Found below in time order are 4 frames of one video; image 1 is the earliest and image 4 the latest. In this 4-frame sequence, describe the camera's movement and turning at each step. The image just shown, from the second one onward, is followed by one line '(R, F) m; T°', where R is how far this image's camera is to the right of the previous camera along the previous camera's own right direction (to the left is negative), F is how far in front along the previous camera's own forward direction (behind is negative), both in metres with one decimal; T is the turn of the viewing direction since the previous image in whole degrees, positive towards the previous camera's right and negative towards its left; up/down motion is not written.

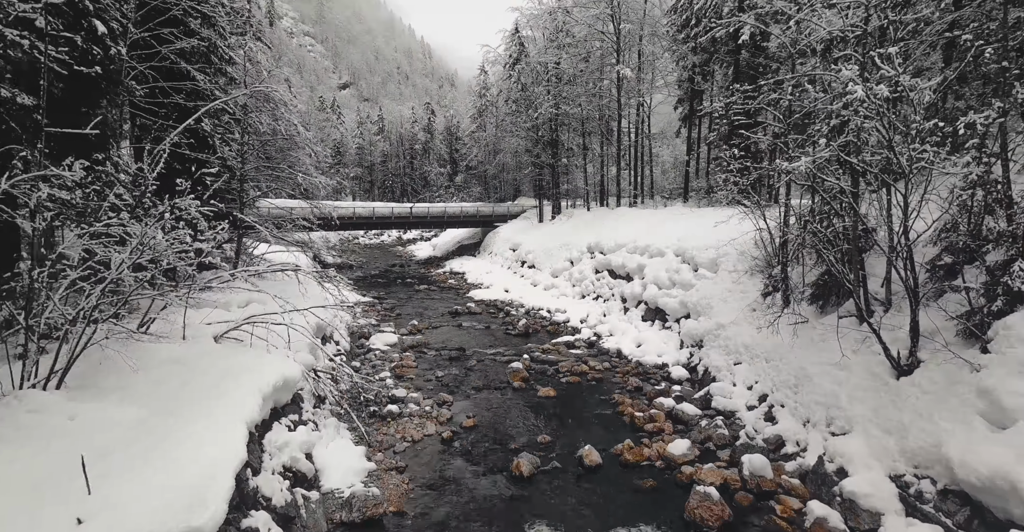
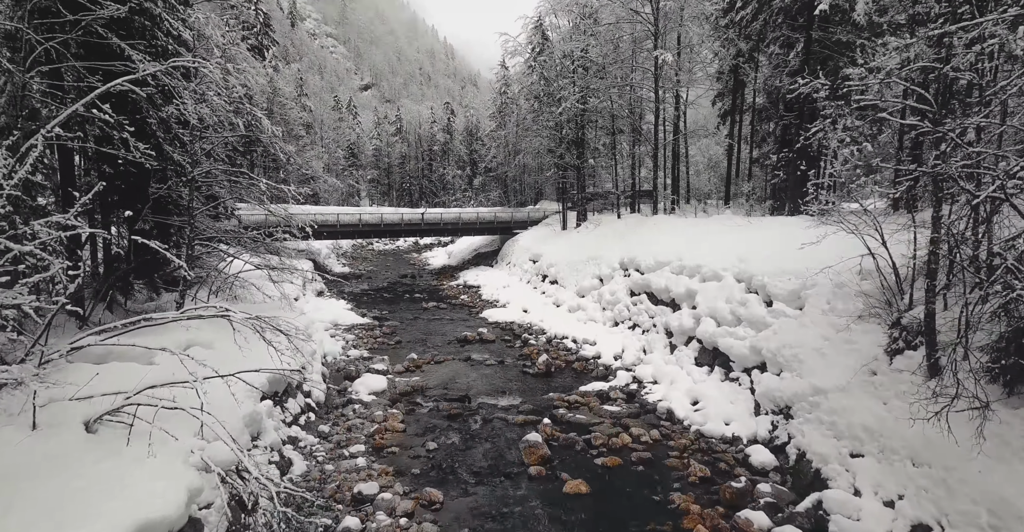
(+0.1, +3.2) m; -2°
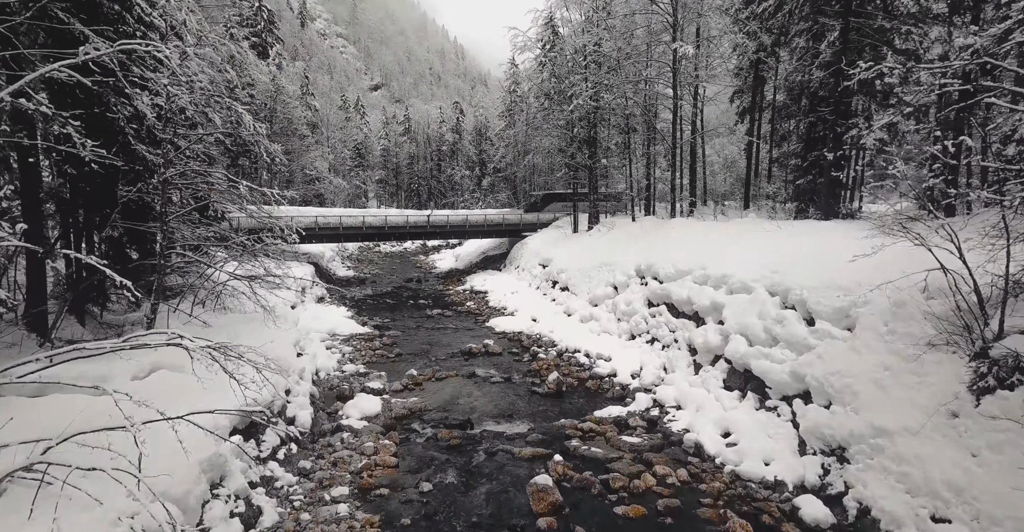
(0.0, +1.2) m; -1°
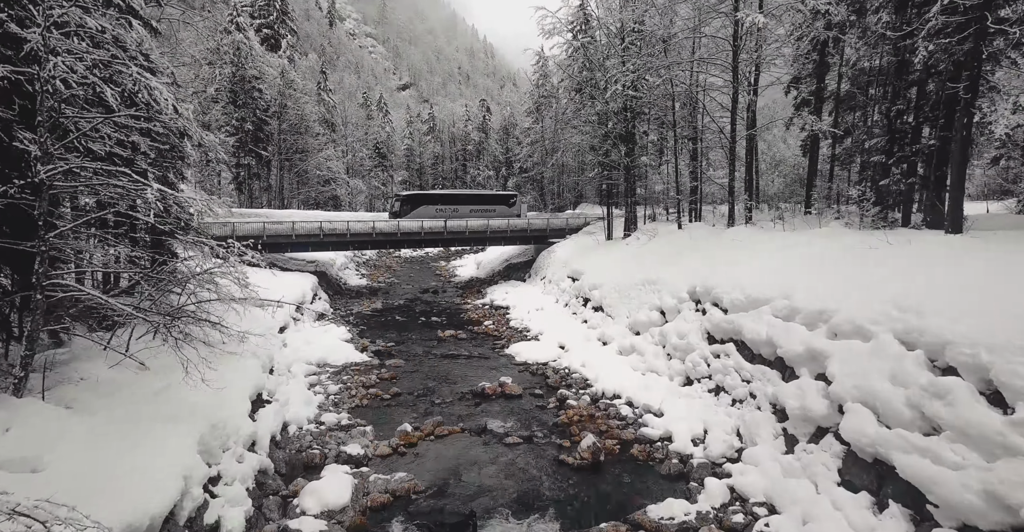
(+0.1, +3.3) m; -3°
